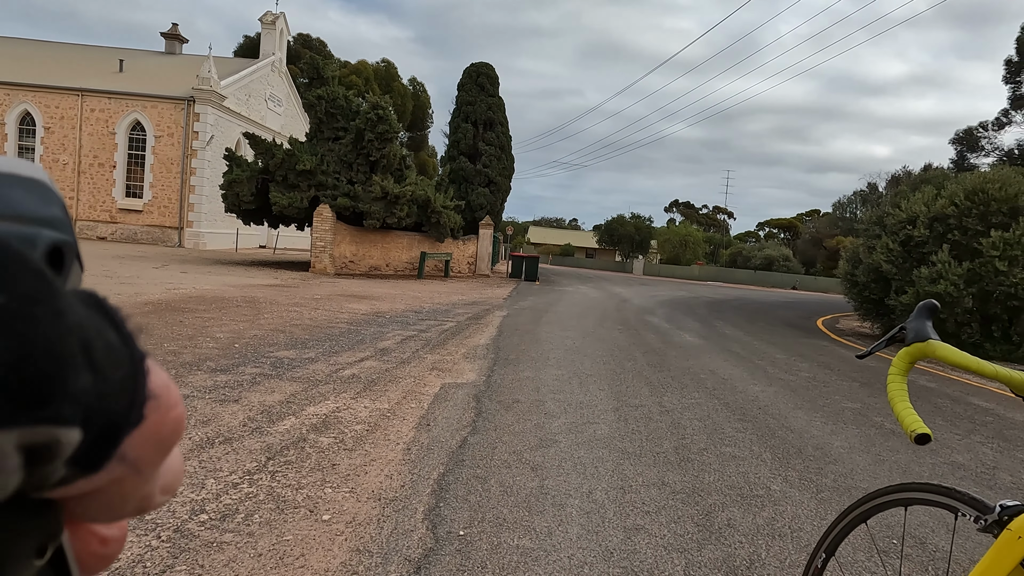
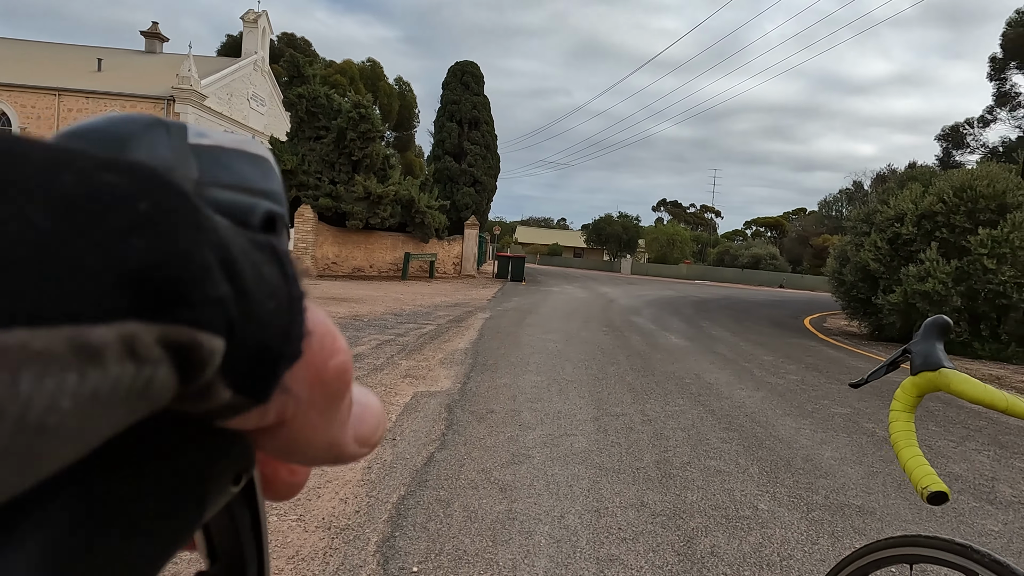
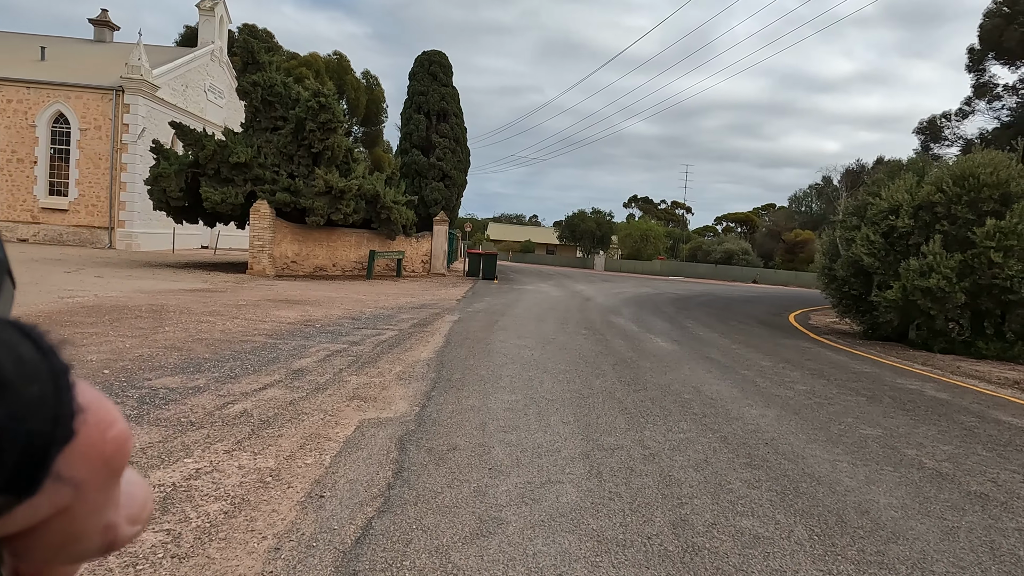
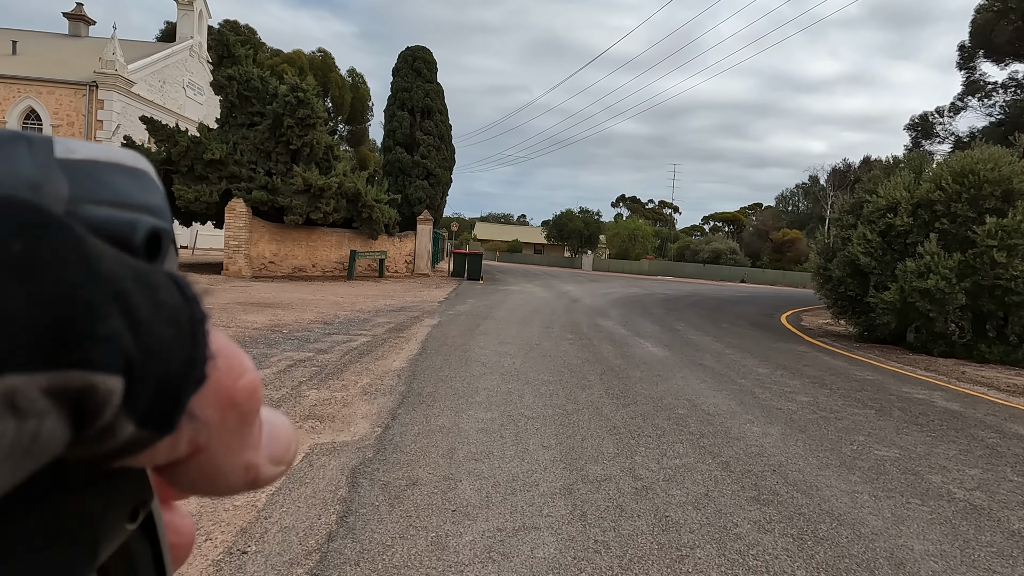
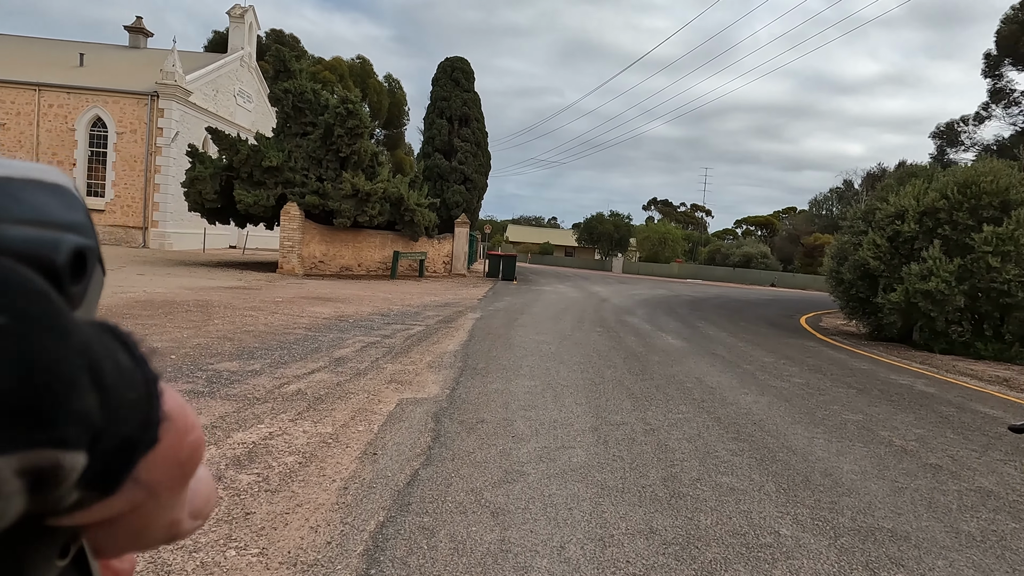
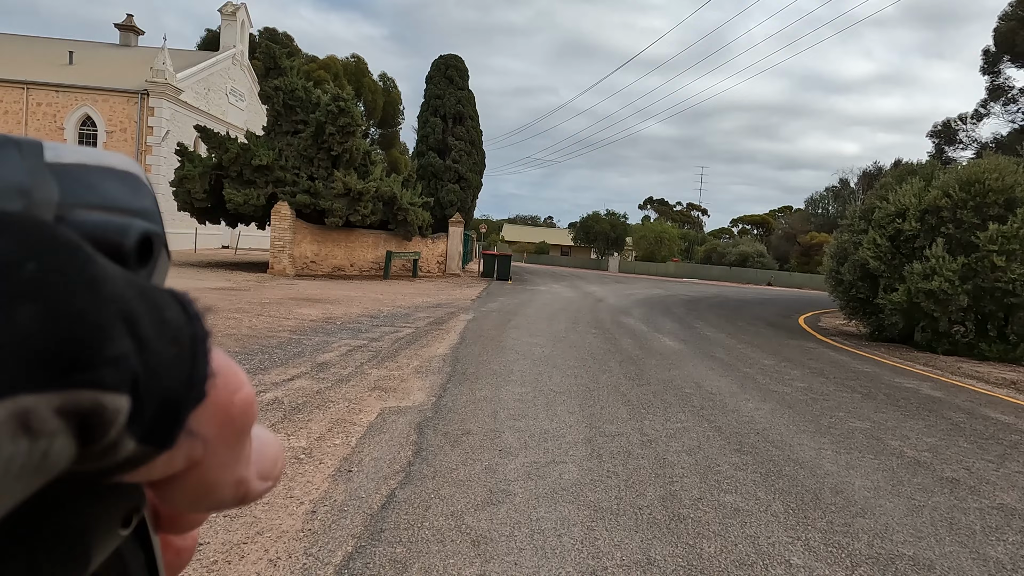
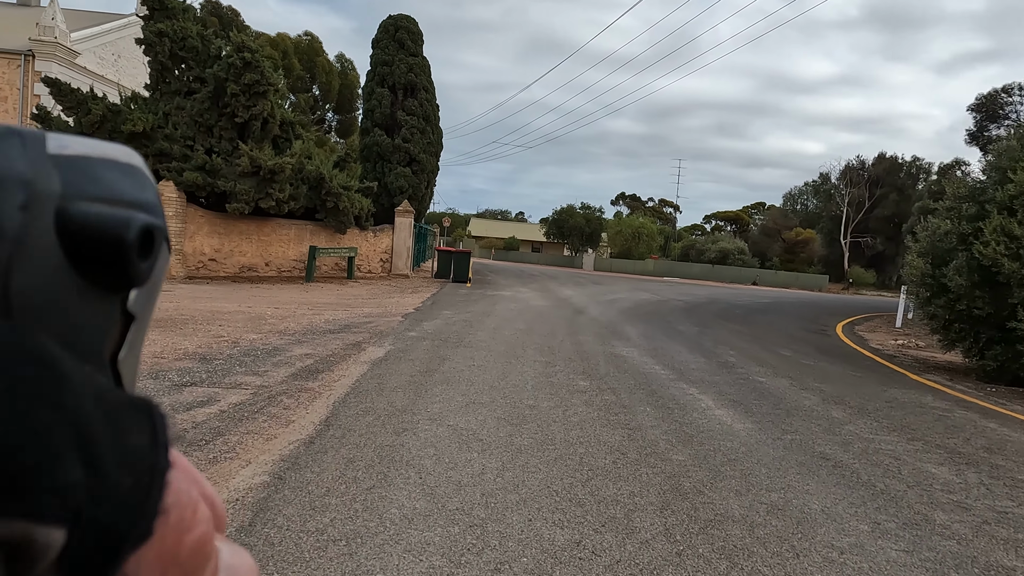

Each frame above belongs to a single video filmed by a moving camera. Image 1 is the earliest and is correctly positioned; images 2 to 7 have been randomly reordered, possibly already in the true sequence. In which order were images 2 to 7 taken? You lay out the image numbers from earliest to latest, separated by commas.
2, 5, 6, 3, 4, 7
